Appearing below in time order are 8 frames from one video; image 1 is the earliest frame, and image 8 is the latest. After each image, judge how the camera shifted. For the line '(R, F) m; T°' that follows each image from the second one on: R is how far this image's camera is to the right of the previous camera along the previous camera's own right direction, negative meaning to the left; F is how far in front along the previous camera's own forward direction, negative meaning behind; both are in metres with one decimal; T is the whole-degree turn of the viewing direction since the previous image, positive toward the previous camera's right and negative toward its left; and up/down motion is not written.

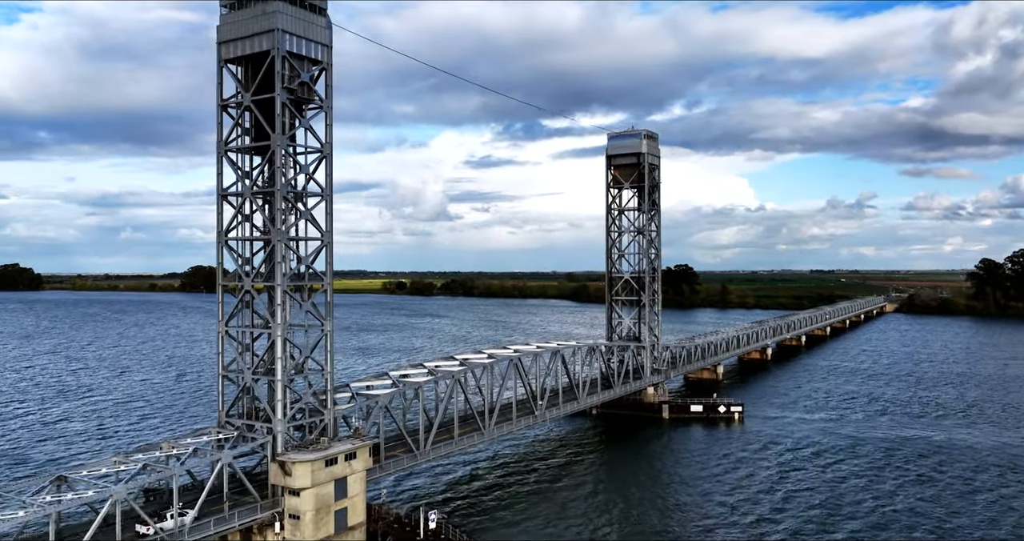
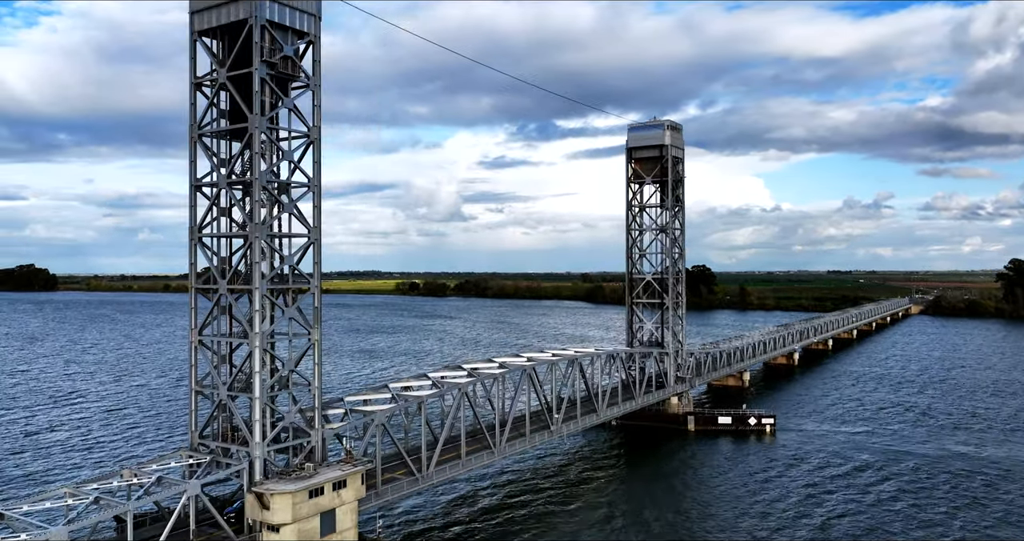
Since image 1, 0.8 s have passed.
(0.0, +3.2) m; -1°
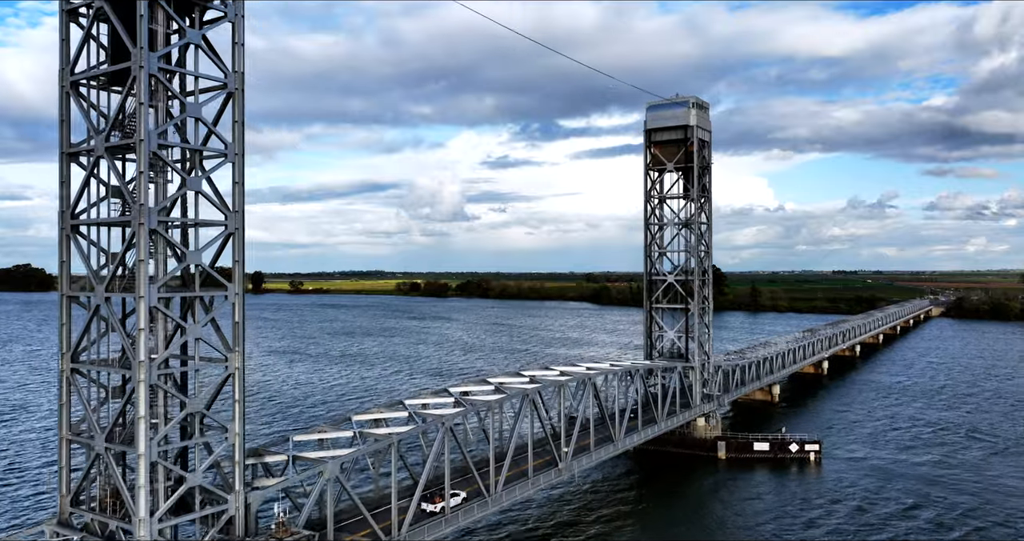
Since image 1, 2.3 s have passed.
(+0.2, +6.3) m; 0°
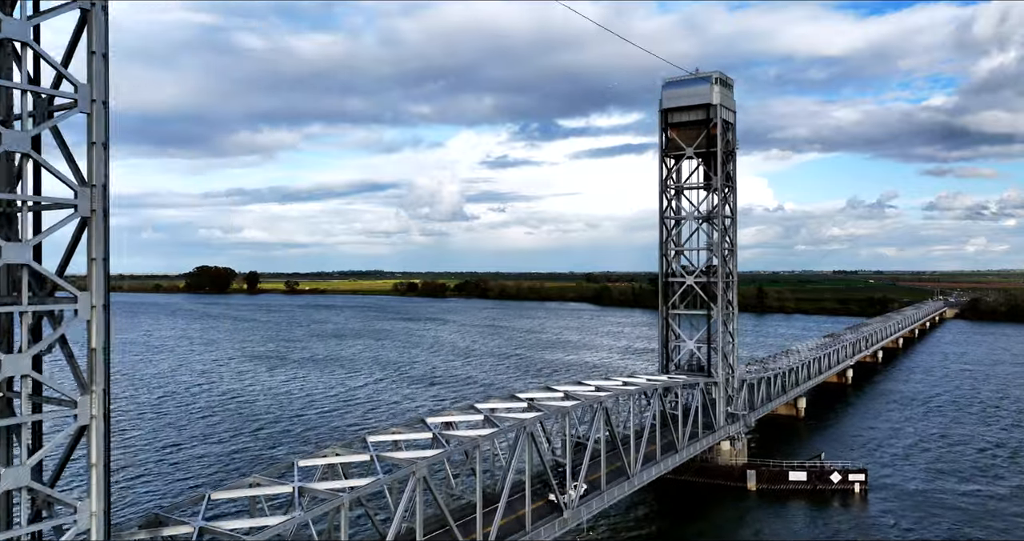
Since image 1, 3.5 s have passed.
(+0.2, +5.3) m; 0°
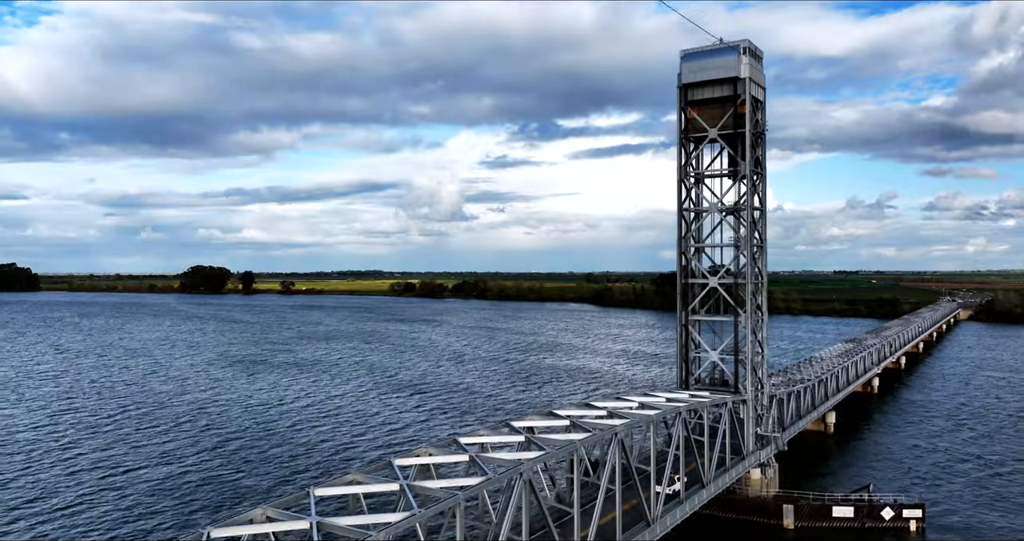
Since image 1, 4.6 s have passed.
(+0.2, +4.8) m; 0°
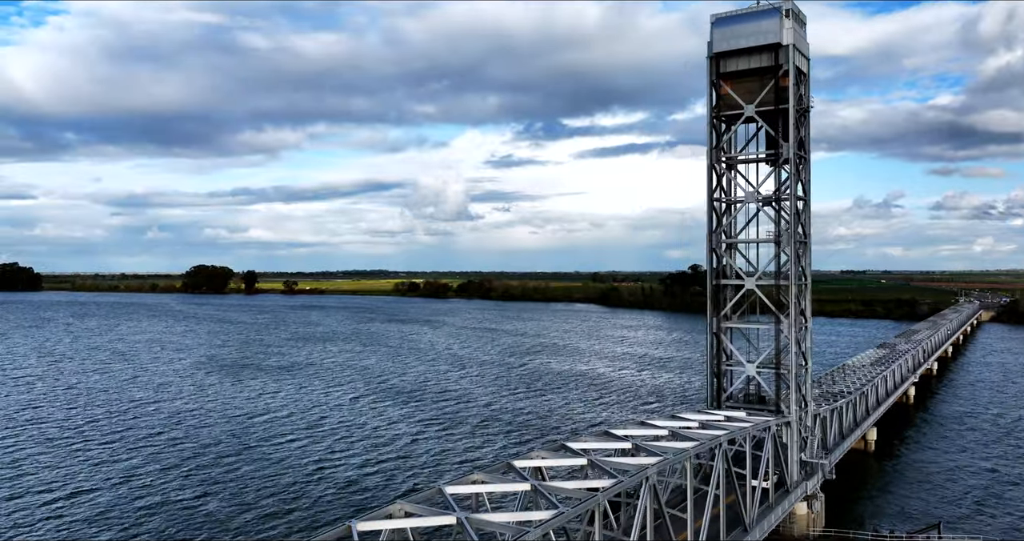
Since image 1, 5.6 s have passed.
(+0.1, +4.3) m; 0°
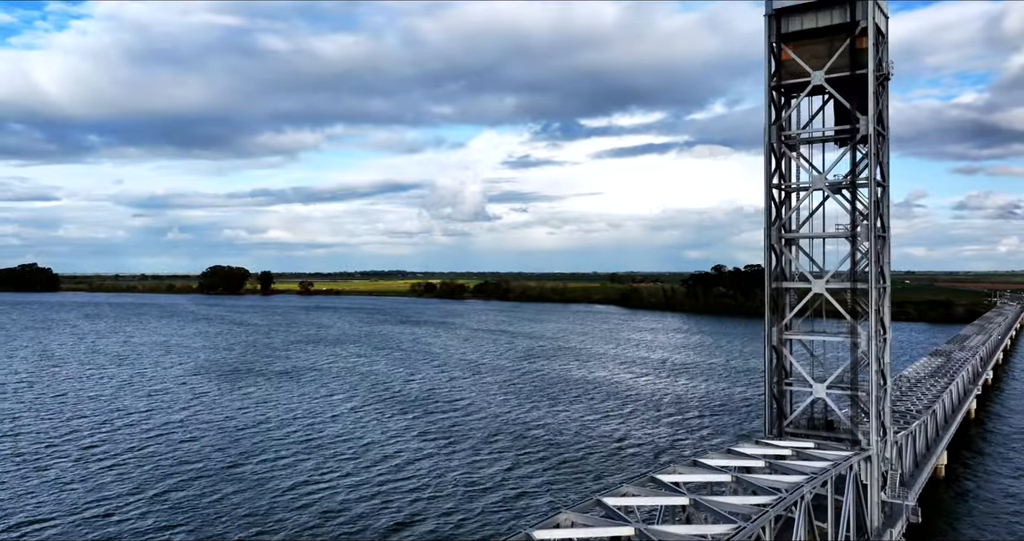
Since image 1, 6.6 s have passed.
(-0.1, +4.3) m; -1°
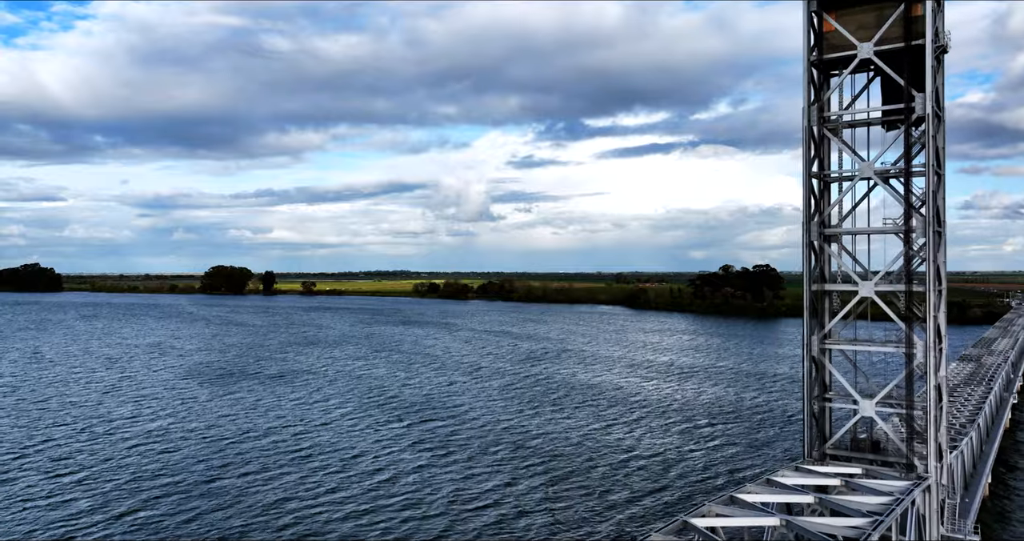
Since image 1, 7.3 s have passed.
(0.0, +2.7) m; 0°
